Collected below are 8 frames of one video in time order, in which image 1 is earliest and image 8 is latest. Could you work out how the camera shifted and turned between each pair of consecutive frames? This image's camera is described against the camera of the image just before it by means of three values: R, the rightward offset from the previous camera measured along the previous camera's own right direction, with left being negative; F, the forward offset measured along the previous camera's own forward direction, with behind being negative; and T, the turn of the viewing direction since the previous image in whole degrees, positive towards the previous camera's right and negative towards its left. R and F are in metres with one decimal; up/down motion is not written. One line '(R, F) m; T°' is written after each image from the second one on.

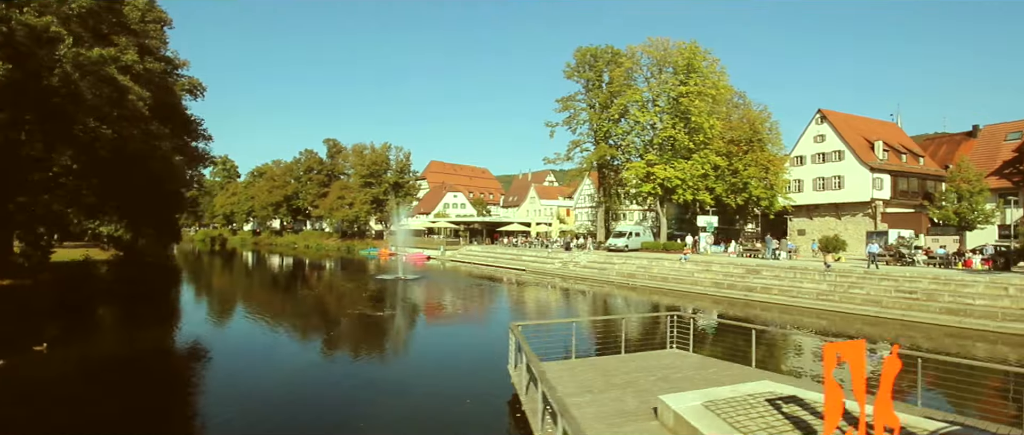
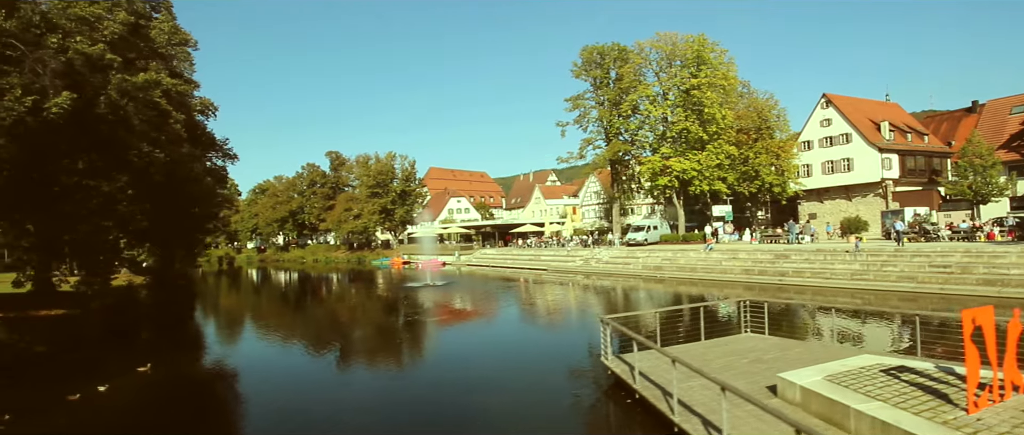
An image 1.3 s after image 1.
(-2.0, -0.3) m; +1°
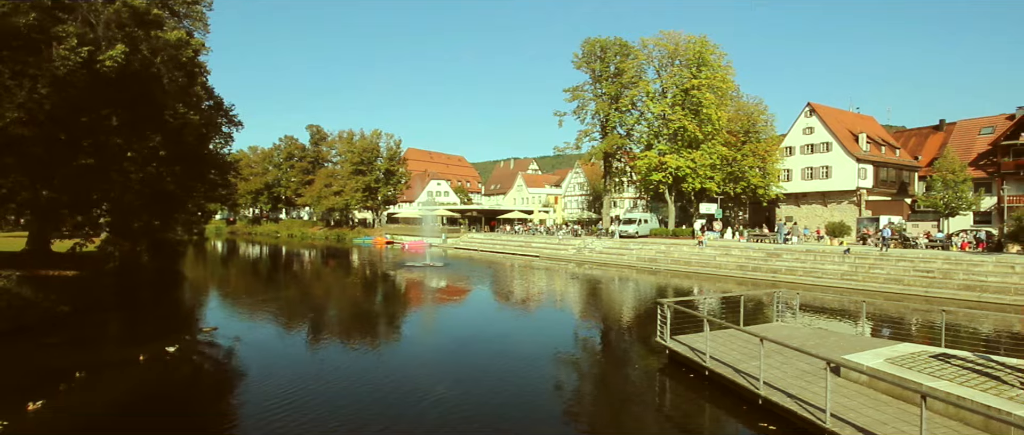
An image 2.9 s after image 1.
(-2.4, -0.4) m; +4°
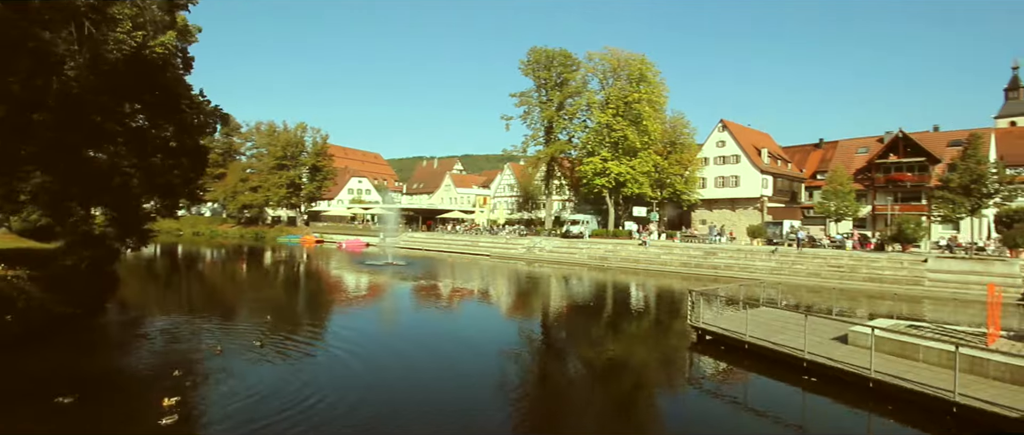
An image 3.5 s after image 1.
(-4.1, -0.9) m; +11°
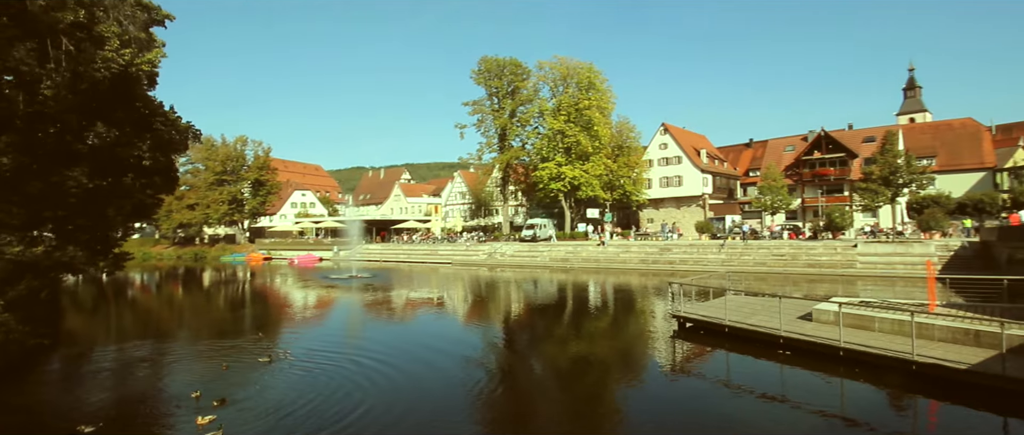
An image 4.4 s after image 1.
(-1.4, -0.6) m; +6°
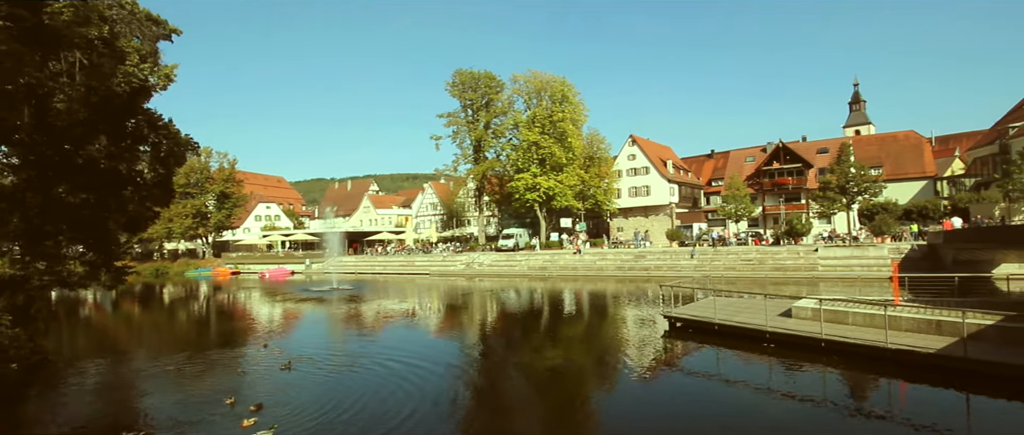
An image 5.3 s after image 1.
(-1.2, -0.7) m; +4°
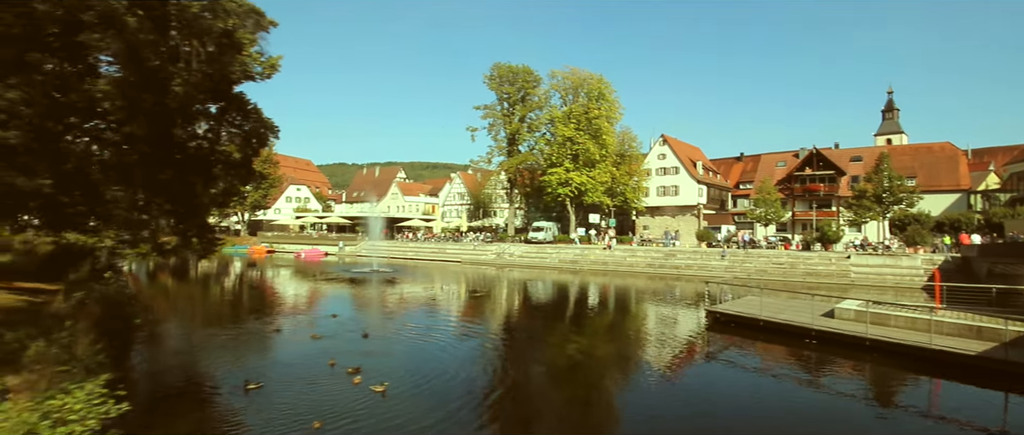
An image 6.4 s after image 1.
(-1.4, -1.0) m; -2°
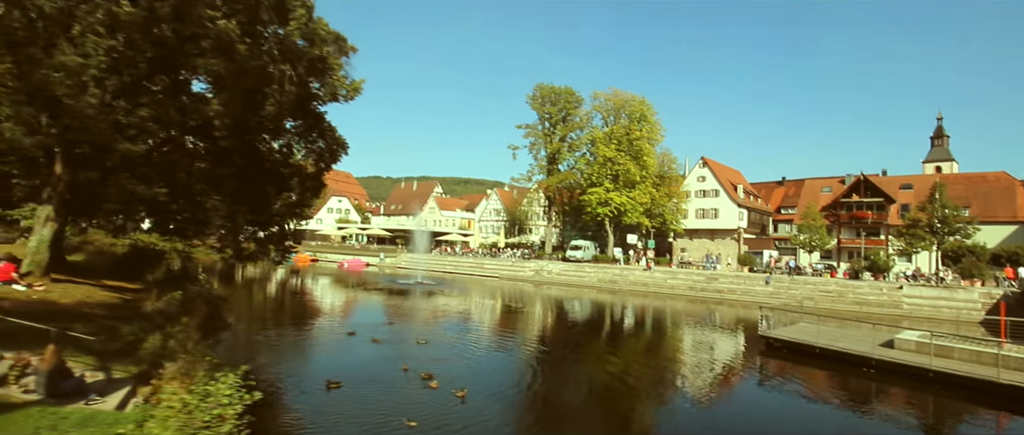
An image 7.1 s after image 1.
(-1.0, -0.7) m; -3°
